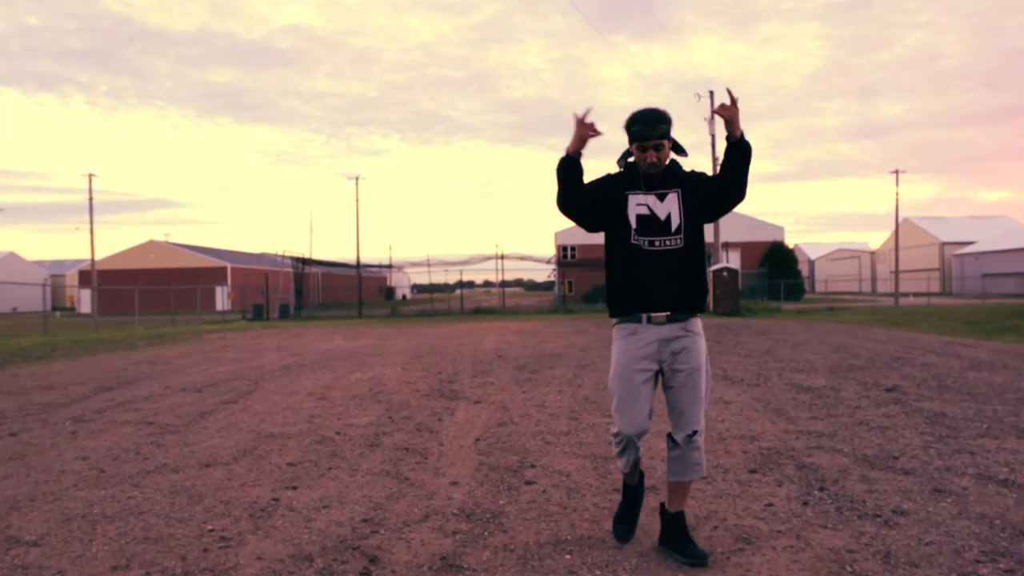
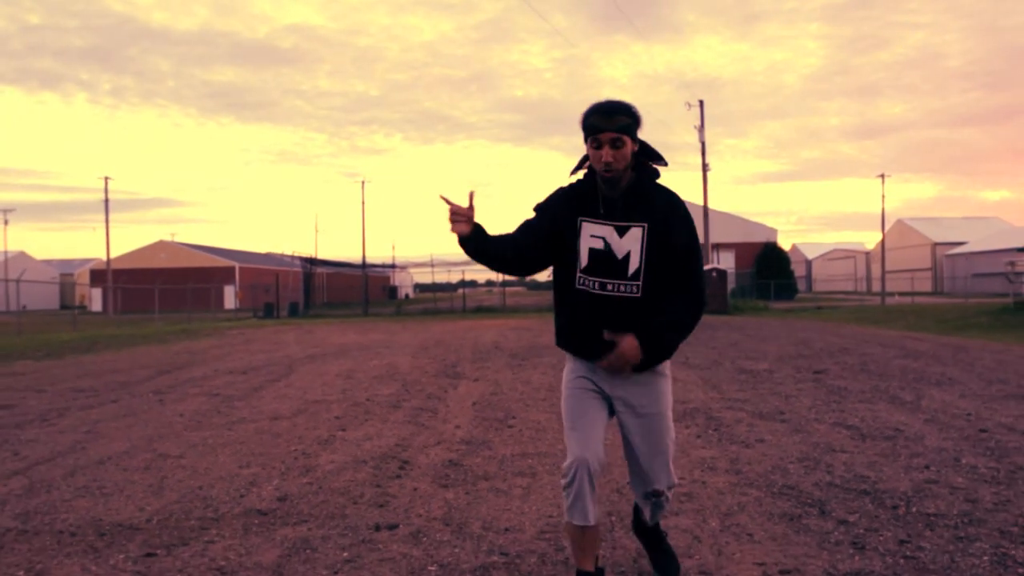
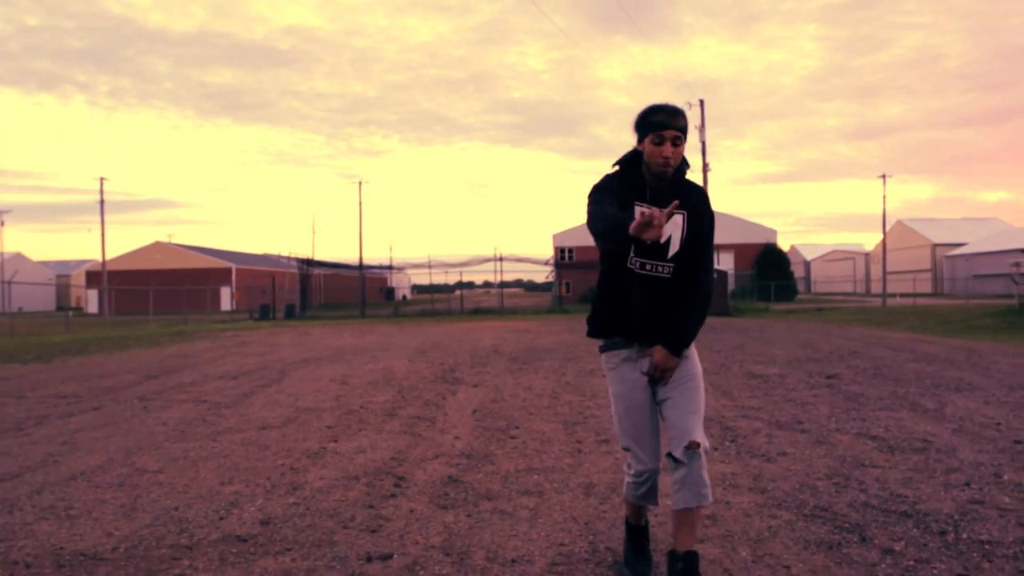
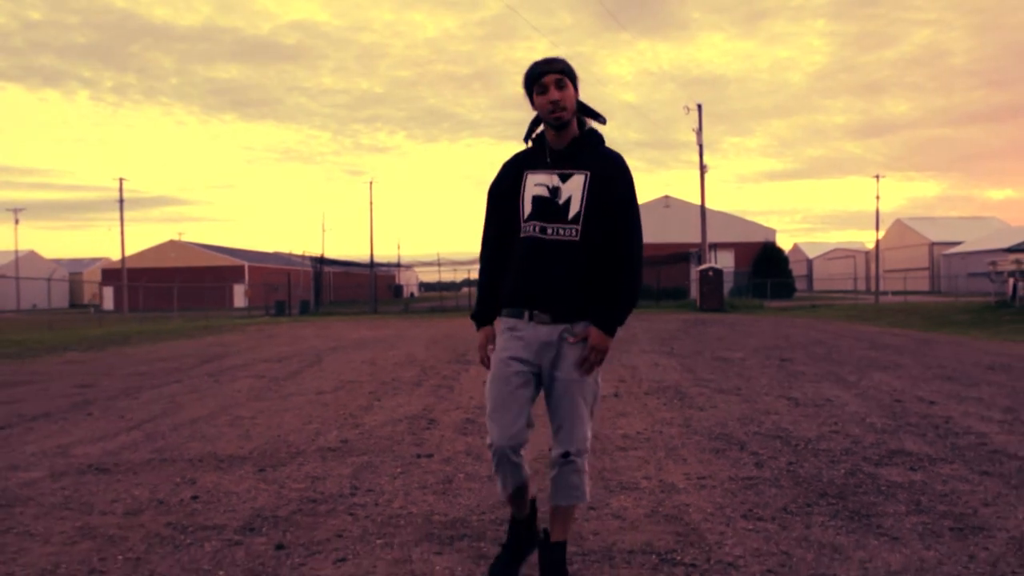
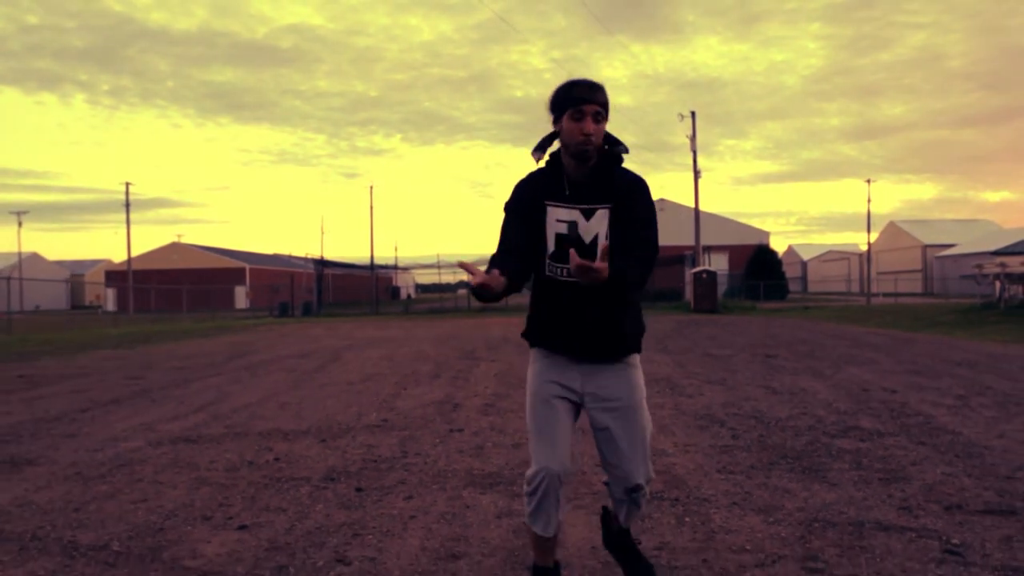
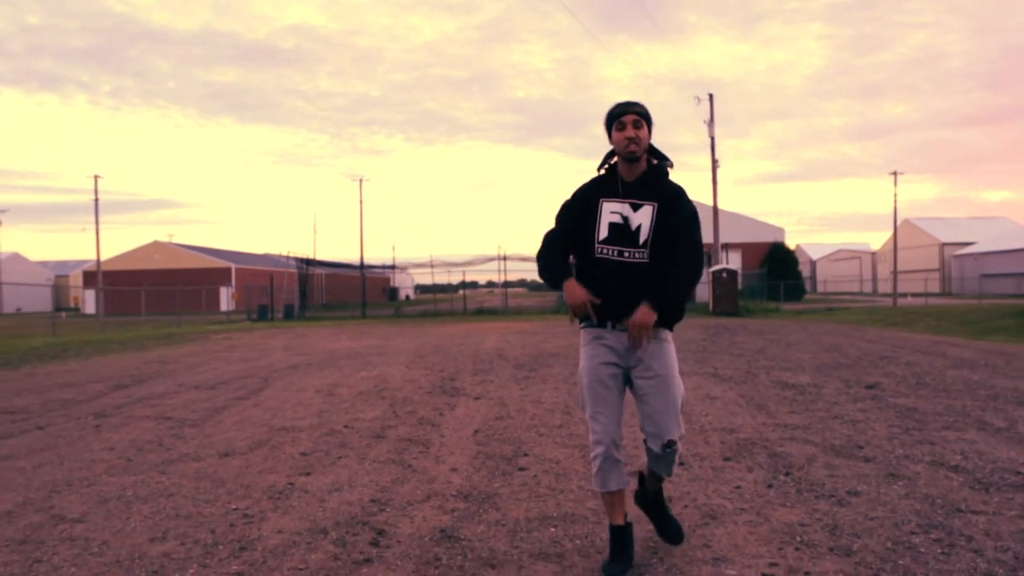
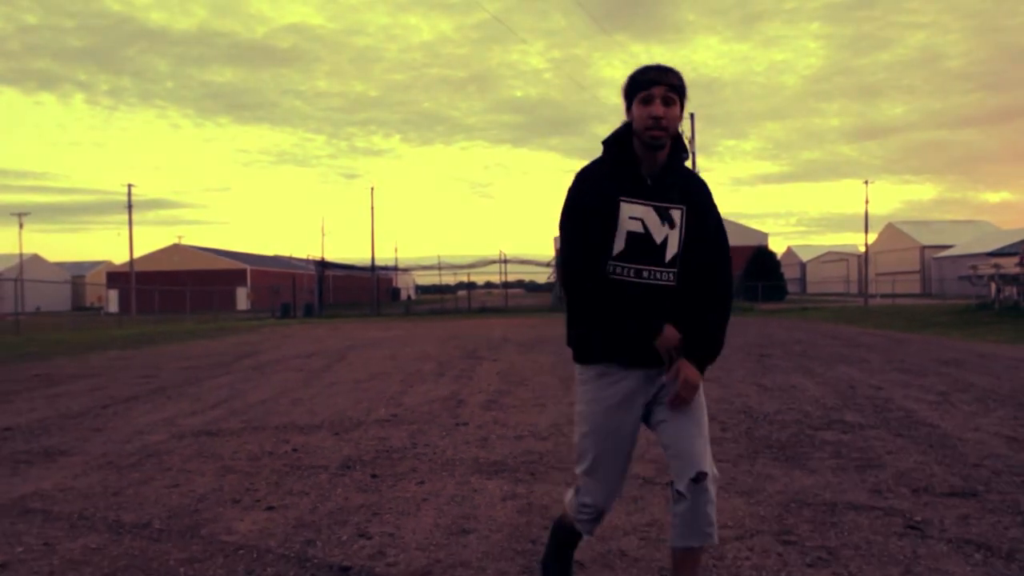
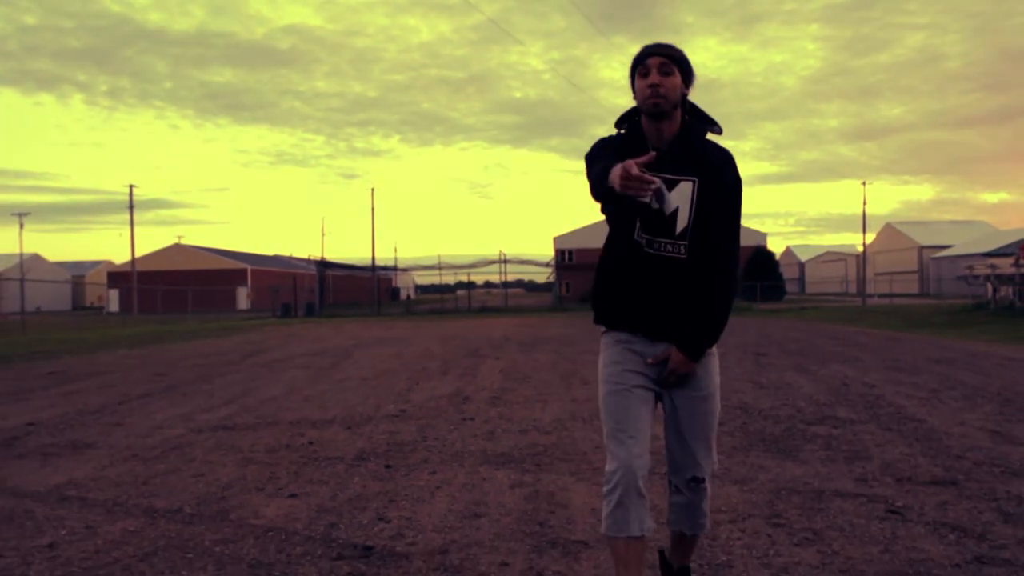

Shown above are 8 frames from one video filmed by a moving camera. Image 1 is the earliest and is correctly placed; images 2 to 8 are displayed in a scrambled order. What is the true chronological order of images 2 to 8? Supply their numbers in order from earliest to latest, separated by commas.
6, 3, 2, 4, 5, 7, 8
